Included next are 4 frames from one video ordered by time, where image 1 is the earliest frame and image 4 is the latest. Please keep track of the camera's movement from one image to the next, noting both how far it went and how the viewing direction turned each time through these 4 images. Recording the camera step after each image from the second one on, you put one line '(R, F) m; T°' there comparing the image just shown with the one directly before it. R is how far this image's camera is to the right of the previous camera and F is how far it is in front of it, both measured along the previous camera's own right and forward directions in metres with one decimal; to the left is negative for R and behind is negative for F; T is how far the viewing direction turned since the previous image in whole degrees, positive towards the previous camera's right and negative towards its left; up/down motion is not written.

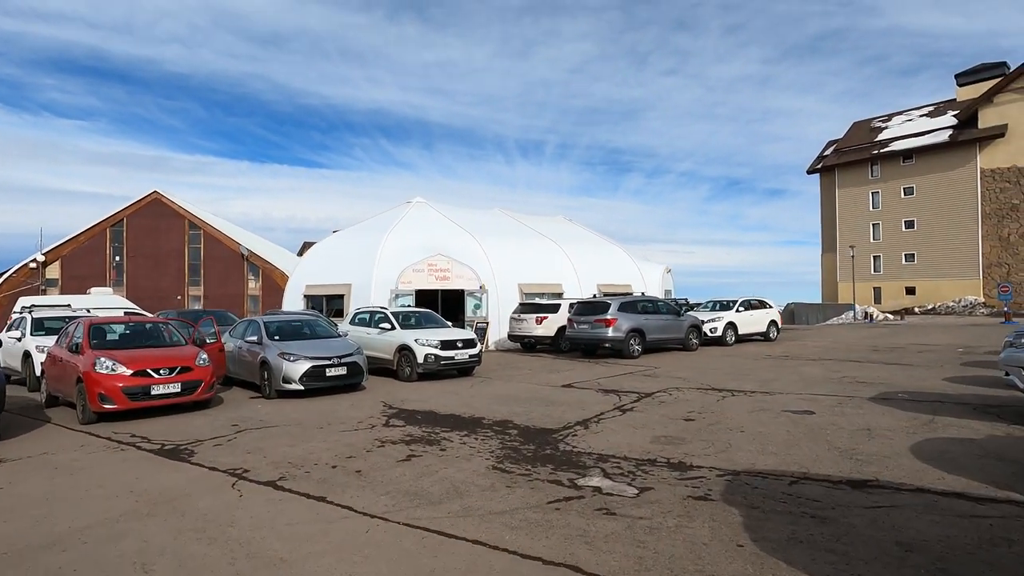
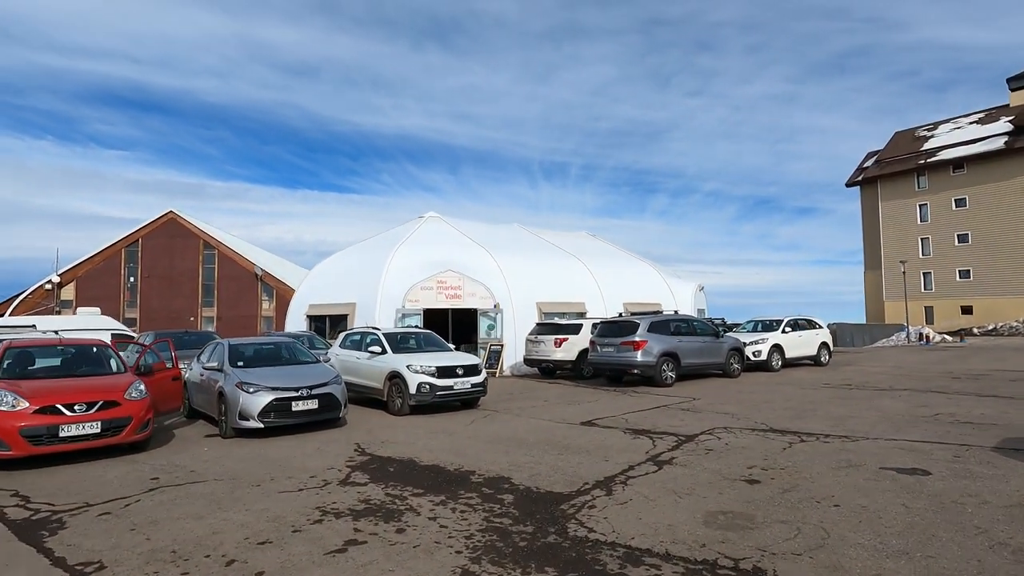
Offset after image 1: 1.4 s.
(+0.4, +2.1) m; -3°
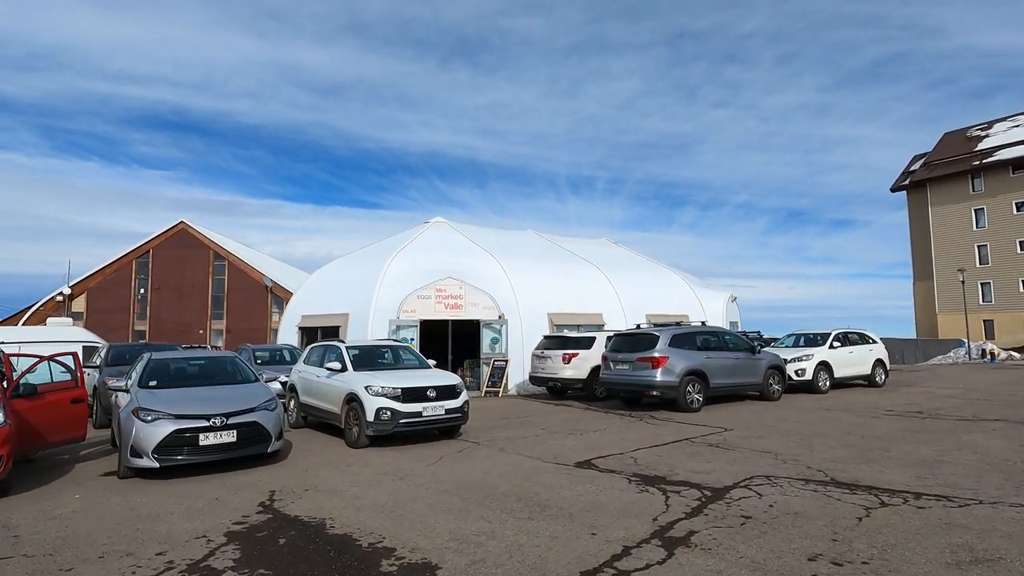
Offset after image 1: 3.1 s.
(+0.8, +2.3) m; -3°
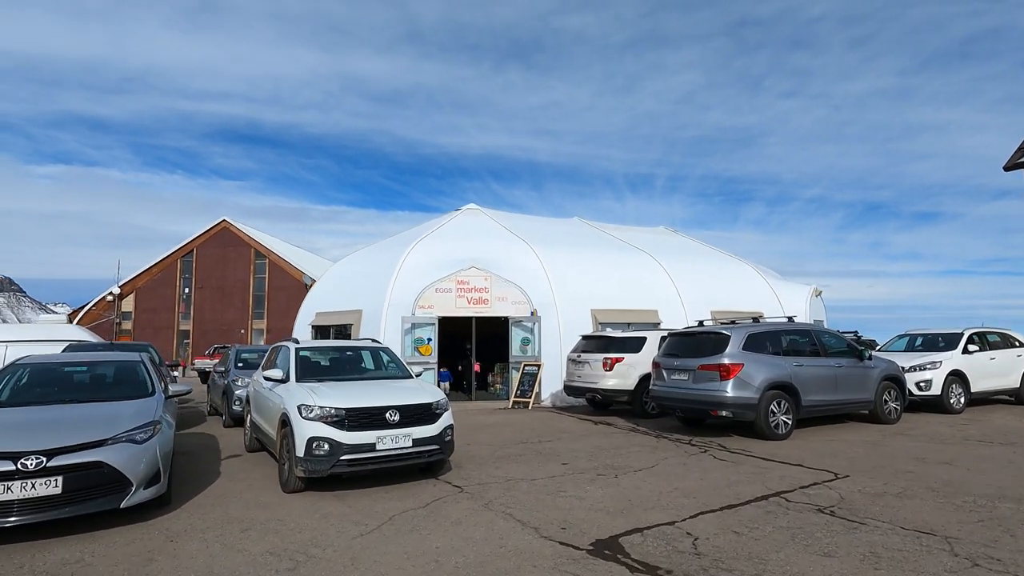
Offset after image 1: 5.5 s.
(+0.8, +3.2) m; -6°
